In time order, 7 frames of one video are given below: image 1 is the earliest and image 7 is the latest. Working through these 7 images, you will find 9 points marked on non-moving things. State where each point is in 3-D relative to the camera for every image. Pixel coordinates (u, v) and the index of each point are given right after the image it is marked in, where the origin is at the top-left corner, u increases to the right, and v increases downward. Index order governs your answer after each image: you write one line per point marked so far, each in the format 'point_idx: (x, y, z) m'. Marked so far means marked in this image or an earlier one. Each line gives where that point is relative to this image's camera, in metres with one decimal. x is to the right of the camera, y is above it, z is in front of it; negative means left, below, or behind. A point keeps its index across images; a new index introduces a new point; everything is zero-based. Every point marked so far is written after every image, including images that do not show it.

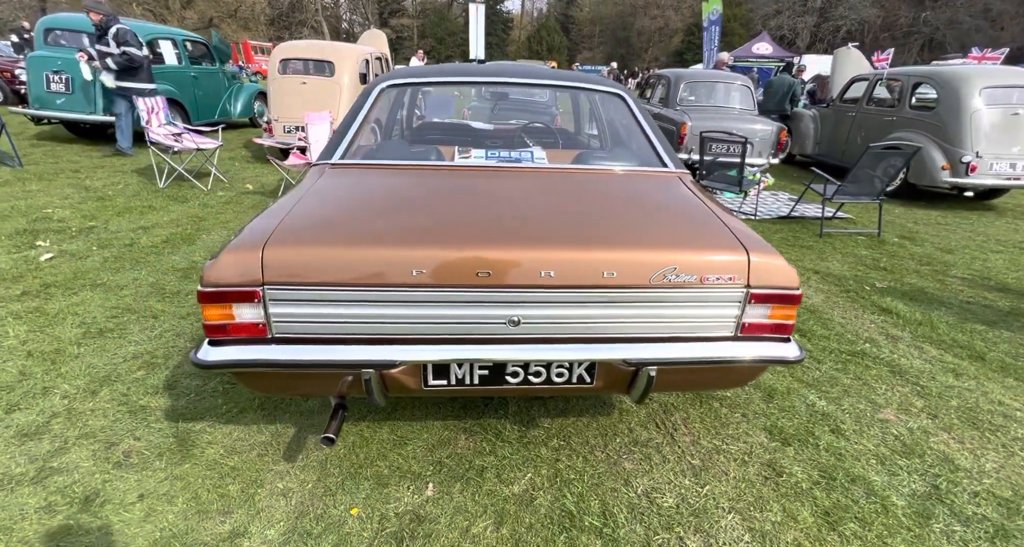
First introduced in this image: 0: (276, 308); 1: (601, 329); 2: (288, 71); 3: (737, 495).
0: (-0.8, -0.1, +1.6) m
1: (+0.3, -0.2, +1.6) m
2: (-3.3, +3.0, +6.9) m
3: (+0.9, -0.9, +1.8) m
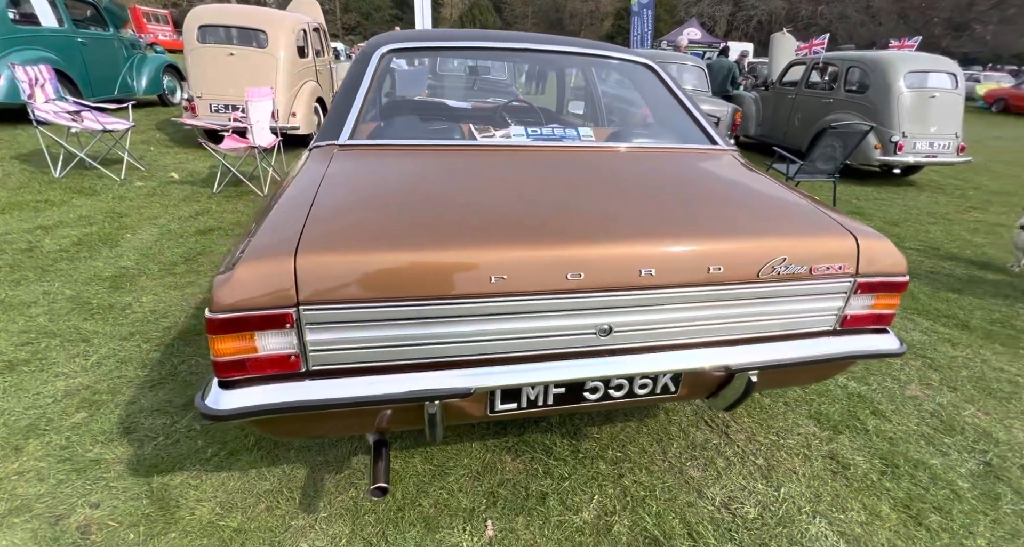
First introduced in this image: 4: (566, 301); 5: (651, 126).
0: (-0.5, -0.2, +1.2) m
1: (+0.6, -0.2, +1.4) m
2: (-3.9, +3.0, +6.0) m
3: (+1.1, -0.8, +1.7) m
4: (+0.2, -0.1, +1.3) m
5: (+0.7, +0.7, +2.1) m
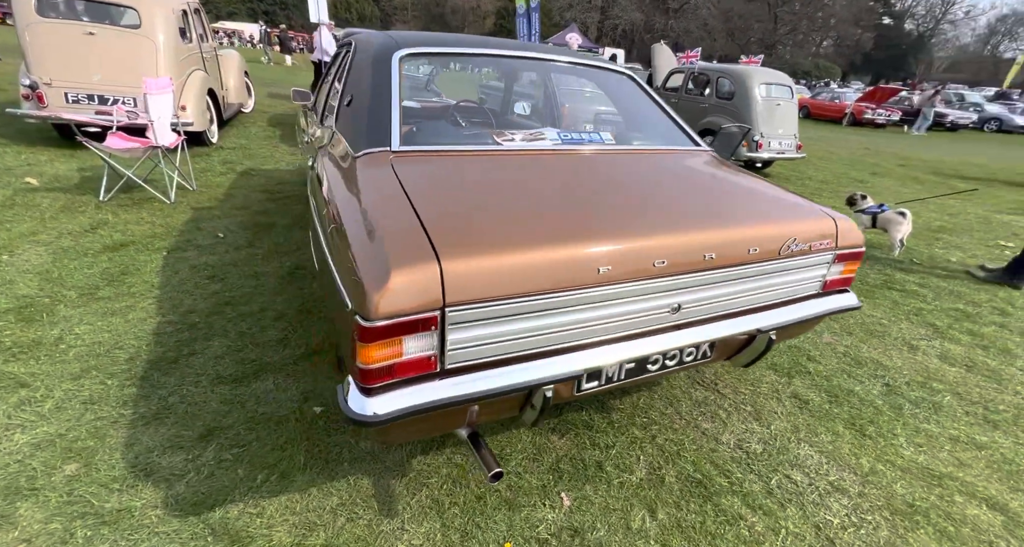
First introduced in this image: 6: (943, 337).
0: (-0.2, -0.2, +1.3) m
1: (+0.8, -0.1, +1.7) m
2: (-4.9, +2.7, +5.0) m
3: (+1.3, -0.7, +2.2) m
4: (+0.4, 0.0, +1.5) m
5: (+0.7, +0.8, +2.4) m
6: (+2.9, -0.4, +3.1) m
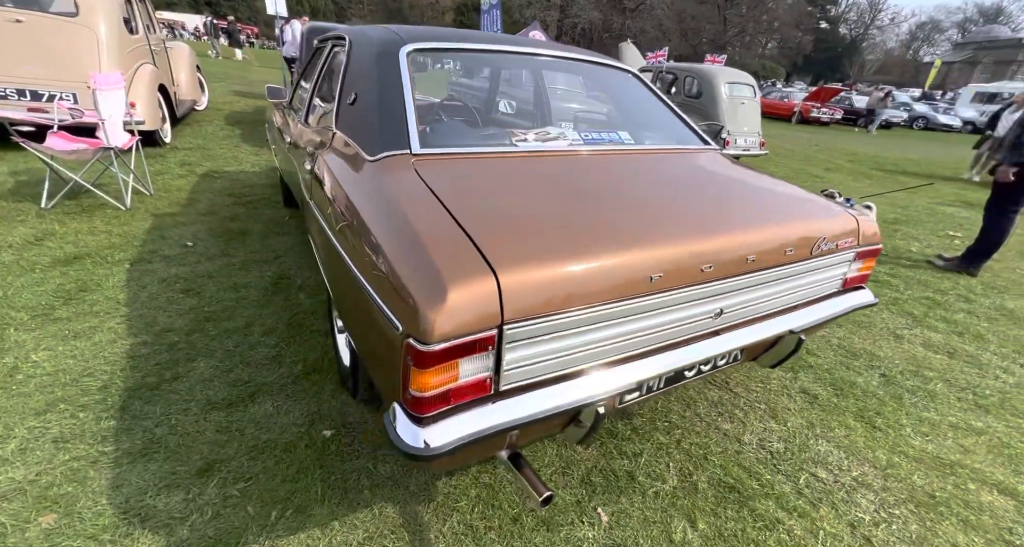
0: (0.0, -0.2, +1.2) m
1: (+0.9, -0.1, +1.7) m
2: (-5.1, +2.6, +4.5) m
3: (+1.4, -0.7, +2.2) m
4: (+0.6, -0.1, +1.4) m
5: (+0.7, +0.8, +2.4) m
6: (+2.9, -0.4, +3.3) m
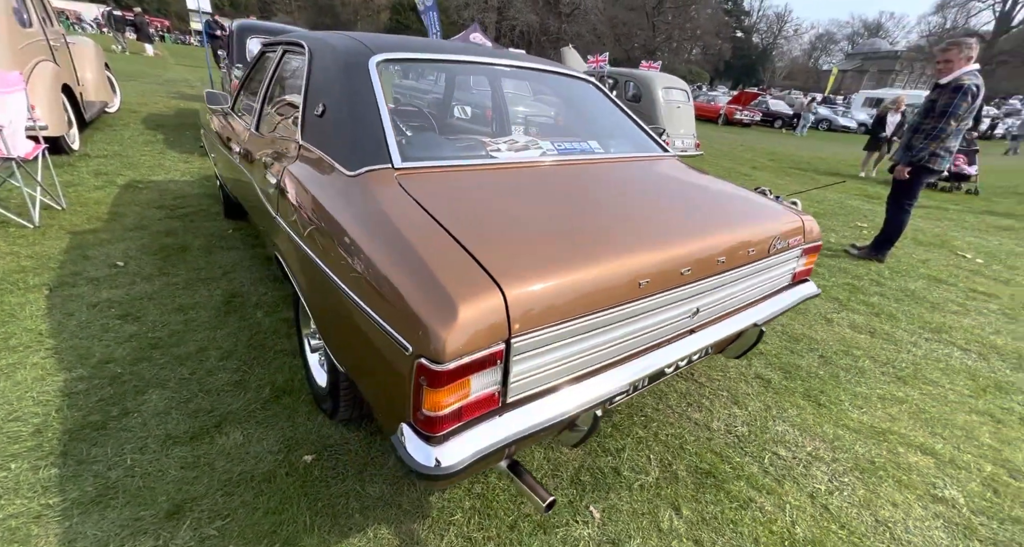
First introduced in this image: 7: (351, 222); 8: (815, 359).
0: (0.0, -0.2, +1.2) m
1: (+0.9, -0.1, +1.8) m
2: (-5.6, +2.3, +3.8) m
3: (+1.3, -0.7, +2.4) m
4: (+0.5, -0.1, +1.5) m
5: (+0.5, +0.7, +2.5) m
6: (+2.6, -0.3, +3.6) m
7: (-0.5, +0.2, +1.4) m
8: (+1.9, -0.5, +2.9) m
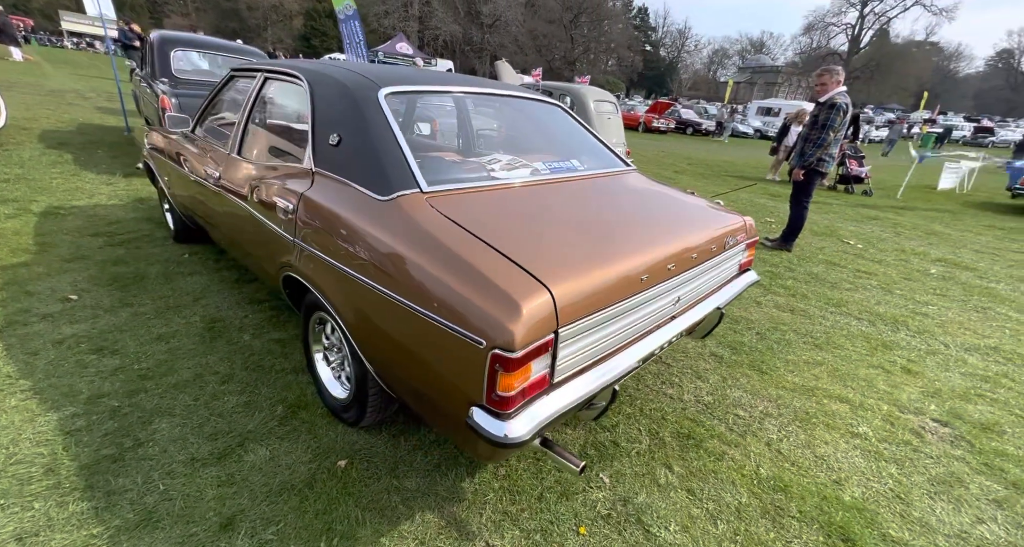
0: (+0.1, -0.2, +1.4) m
1: (+0.9, -0.1, +2.2) m
2: (-5.9, +1.9, +3.2) m
3: (+1.3, -0.6, +2.8) m
4: (+0.6, 0.0, +1.9) m
5: (+0.4, +0.7, +2.8) m
6: (+2.3, -0.2, +4.3) m
7: (-0.4, +0.1, +1.6) m
8: (+1.7, -0.5, +3.4) m
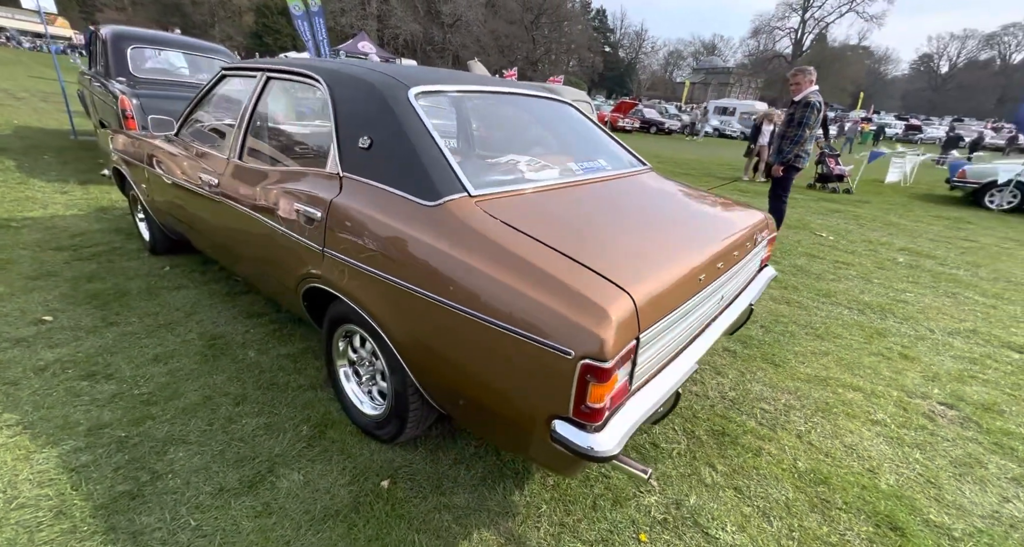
0: (+0.4, -0.3, +1.4) m
1: (+1.0, -0.1, +2.2) m
2: (-5.9, +1.7, +2.7) m
3: (+1.4, -0.6, +2.8) m
4: (+0.8, 0.0, +1.9) m
5: (+0.5, +0.7, +2.8) m
6: (+2.3, -0.1, +4.4) m
7: (-0.2, +0.1, +1.5) m
8: (+1.8, -0.4, +3.4) m
